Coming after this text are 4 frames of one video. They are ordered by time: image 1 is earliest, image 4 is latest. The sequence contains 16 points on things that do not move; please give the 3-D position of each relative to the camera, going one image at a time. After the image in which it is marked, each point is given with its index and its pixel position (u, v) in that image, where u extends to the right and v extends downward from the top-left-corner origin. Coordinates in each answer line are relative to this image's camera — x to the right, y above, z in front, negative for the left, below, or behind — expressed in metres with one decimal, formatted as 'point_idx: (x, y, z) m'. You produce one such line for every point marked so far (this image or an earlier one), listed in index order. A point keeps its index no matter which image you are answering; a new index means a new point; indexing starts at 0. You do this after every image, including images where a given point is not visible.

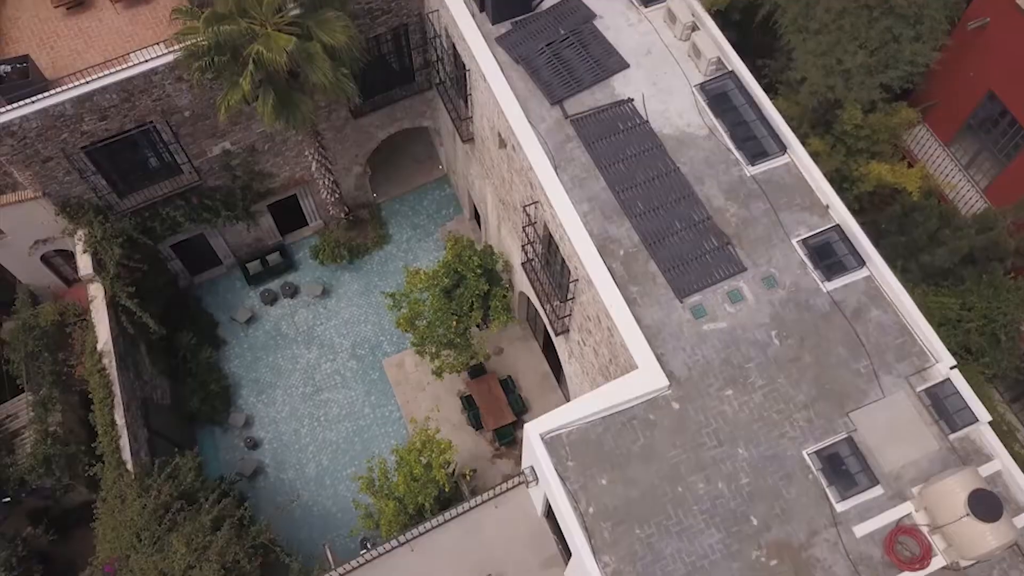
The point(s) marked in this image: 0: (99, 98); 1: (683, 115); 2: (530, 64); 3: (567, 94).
0: (-9.0, +4.2, +17.9) m
1: (+3.5, +3.5, +16.8) m
2: (+0.4, +4.7, +17.3) m
3: (+1.1, +4.0, +16.9) m
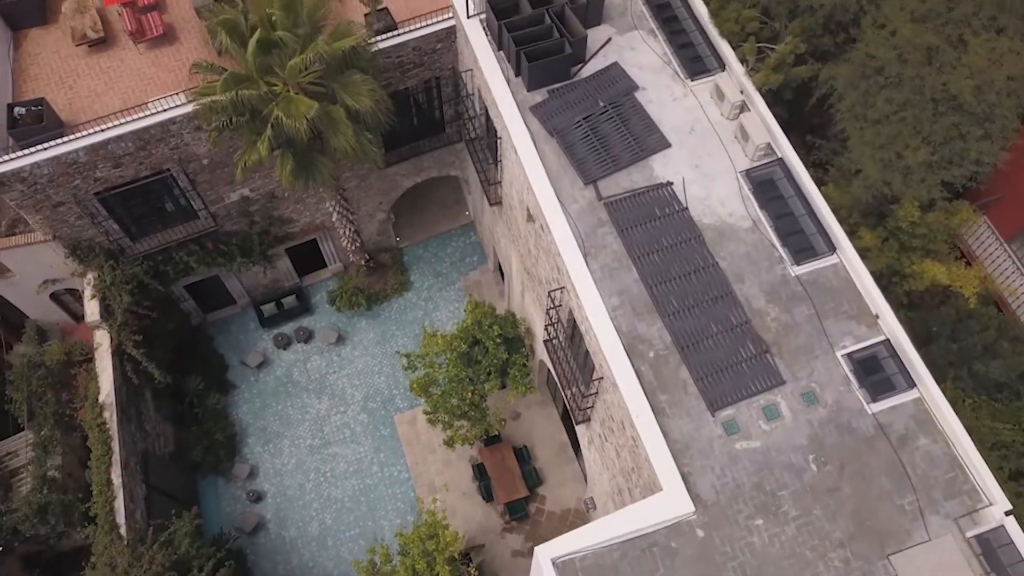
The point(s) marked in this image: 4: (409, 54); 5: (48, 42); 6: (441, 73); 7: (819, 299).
0: (-8.3, +3.0, +17.1) m
1: (+4.1, +1.6, +15.7) m
2: (+1.1, +3.0, +16.3) m
3: (+1.8, +2.2, +15.9) m
4: (-2.3, +5.3, +18.5) m
5: (-10.8, +5.7, +19.0) m
6: (-1.7, +5.1, +19.4) m
7: (+5.6, -0.2, +14.8) m
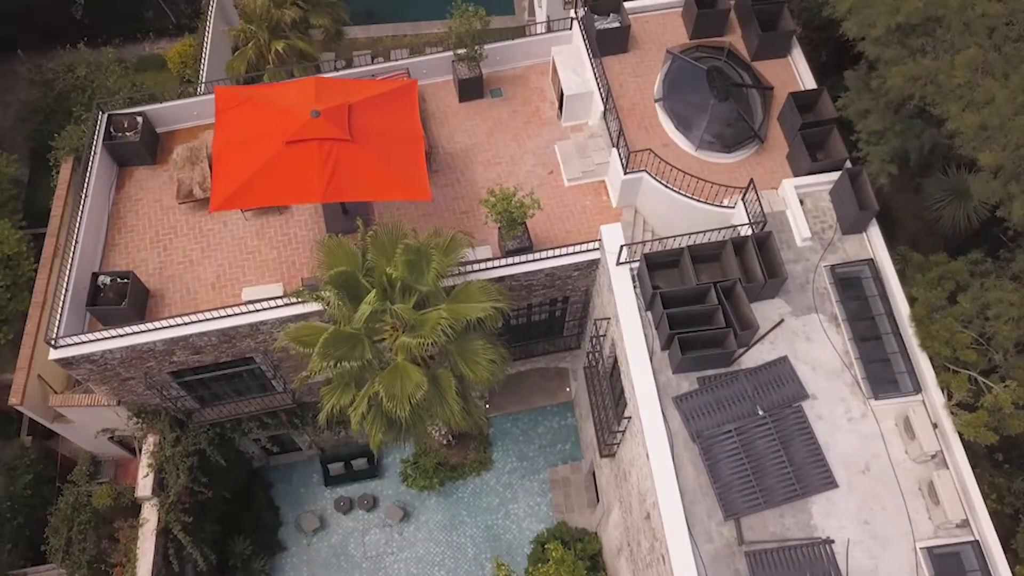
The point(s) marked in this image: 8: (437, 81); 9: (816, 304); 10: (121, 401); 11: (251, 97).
0: (-5.9, -0.9, +15.2) m
1: (+5.9, -4.6, +12.6) m
2: (+3.3, -2.7, +13.4) m
3: (+3.8, -3.6, +13.0) m
4: (+0.6, +0.2, +16.0) m
5: (-7.6, +2.1, +17.3) m
6: (+1.2, -0.1, +16.8) m
7: (+6.9, -6.6, +11.6) m
8: (-1.7, +4.7, +18.5) m
9: (+5.5, -0.3, +14.8) m
10: (-8.1, -2.3, +16.9) m
11: (-4.6, +3.4, +14.5) m
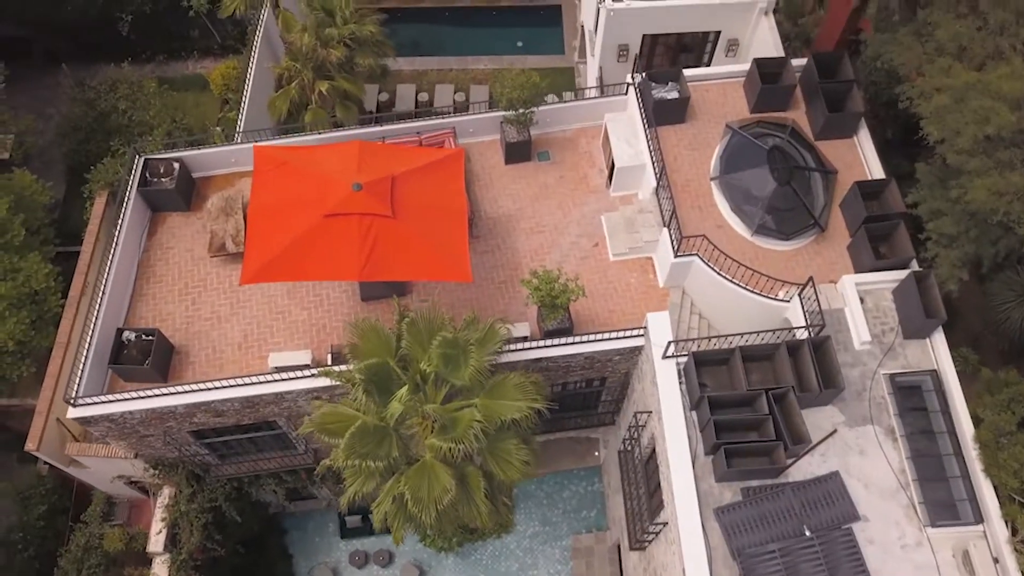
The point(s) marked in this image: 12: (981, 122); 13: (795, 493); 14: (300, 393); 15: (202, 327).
0: (-5.2, -2.1, +14.6) m
1: (+6.2, -6.4, +11.6) m
2: (+3.7, -4.4, +12.6) m
3: (+4.1, -5.3, +12.1) m
4: (+1.3, -1.4, +15.2) m
5: (-6.7, +1.1, +16.8) m
6: (+1.9, -1.7, +16.0) m
7: (+7.0, -8.5, +10.6) m
8: (-0.6, +3.3, +17.9) m
9: (+6.1, -2.2, +13.8) m
10: (-7.5, -3.3, +16.4) m
11: (-3.7, +2.2, +13.9) m
12: (+6.9, +2.5, +12.1) m
13: (+4.6, -3.3, +13.1) m
14: (-3.8, -1.9, +14.6) m
15: (-6.0, -0.7, +15.8) m
